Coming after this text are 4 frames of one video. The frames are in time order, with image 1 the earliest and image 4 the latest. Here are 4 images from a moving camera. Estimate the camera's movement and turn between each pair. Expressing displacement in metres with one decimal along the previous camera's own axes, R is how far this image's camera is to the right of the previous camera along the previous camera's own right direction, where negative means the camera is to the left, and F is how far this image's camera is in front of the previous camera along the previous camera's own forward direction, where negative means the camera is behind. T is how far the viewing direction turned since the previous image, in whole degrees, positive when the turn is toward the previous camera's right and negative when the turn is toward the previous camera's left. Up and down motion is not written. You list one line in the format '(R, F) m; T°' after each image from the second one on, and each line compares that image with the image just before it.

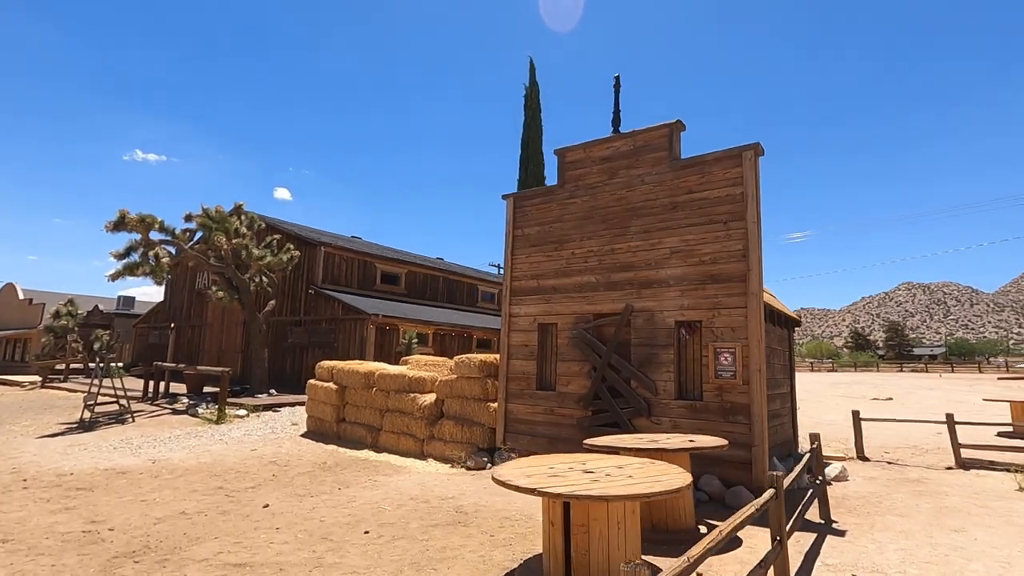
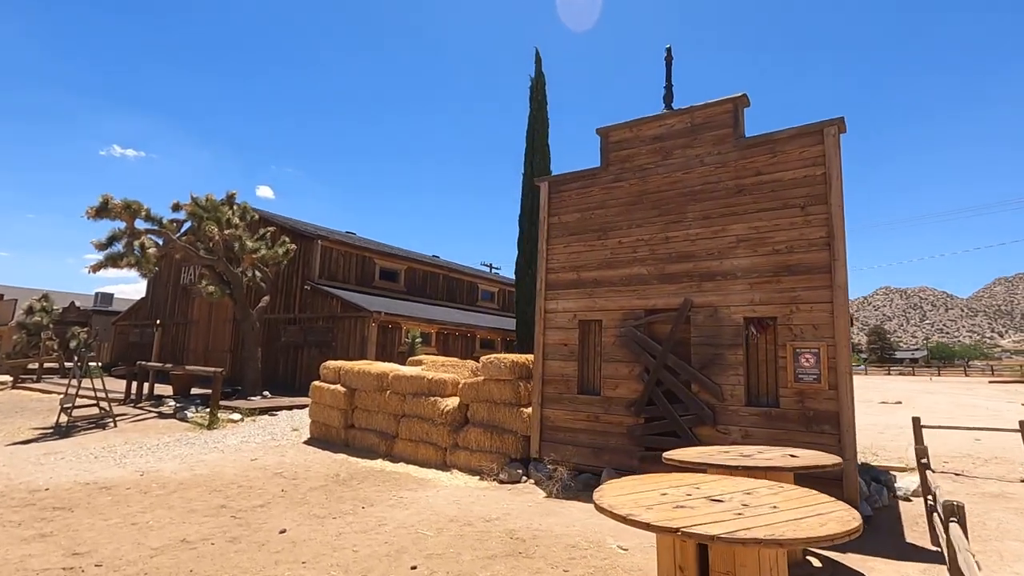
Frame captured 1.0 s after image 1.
(-0.9, +1.0) m; +2°
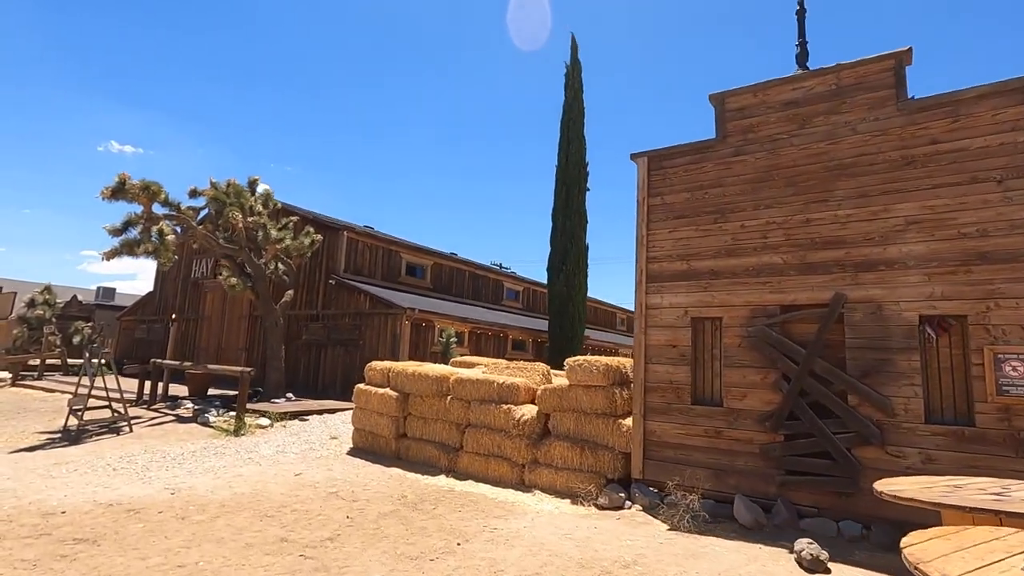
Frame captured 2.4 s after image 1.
(-1.4, +1.3) m; 0°
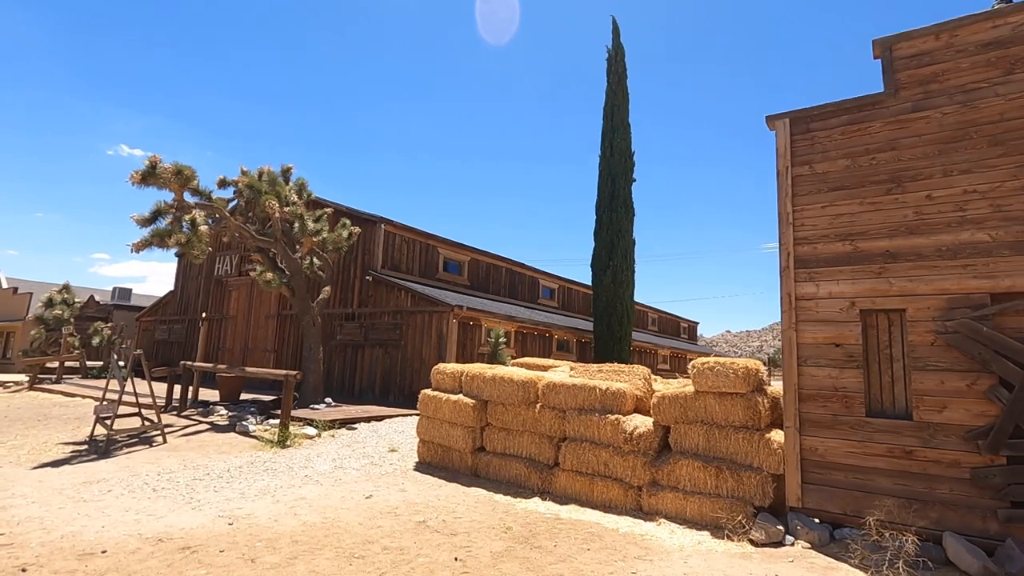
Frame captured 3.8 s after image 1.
(-1.3, +1.3) m; -1°
